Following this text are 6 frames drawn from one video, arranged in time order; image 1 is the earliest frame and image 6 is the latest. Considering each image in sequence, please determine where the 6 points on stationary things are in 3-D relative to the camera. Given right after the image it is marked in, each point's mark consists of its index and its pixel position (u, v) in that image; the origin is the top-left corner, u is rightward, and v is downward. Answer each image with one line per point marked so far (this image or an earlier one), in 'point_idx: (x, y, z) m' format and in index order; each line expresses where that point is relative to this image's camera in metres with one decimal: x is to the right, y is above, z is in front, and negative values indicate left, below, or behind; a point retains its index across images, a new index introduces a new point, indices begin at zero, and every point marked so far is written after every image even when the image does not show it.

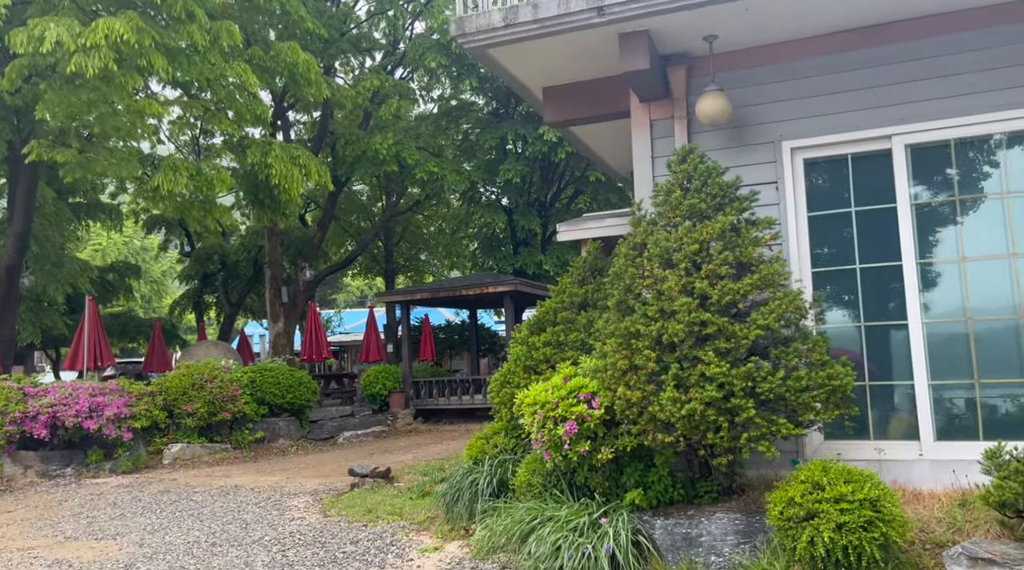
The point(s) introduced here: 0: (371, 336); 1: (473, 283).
0: (-3.0, -1.1, +19.1) m
1: (-0.7, 0.0, +15.9) m
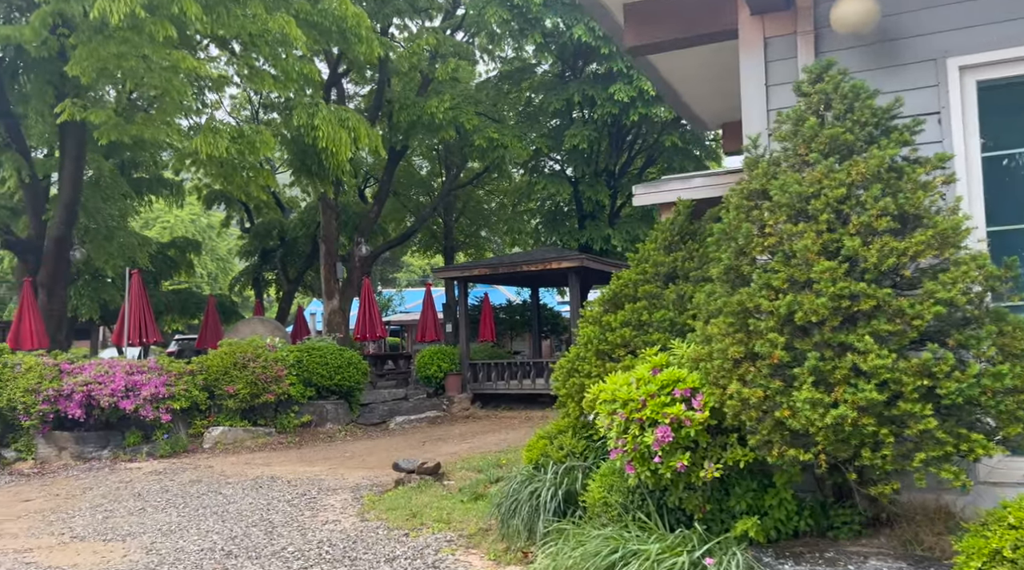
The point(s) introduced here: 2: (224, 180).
0: (-1.7, -0.6, +18.0) m
1: (+0.4, +0.4, +14.7) m
2: (-4.7, +1.7, +14.8) m
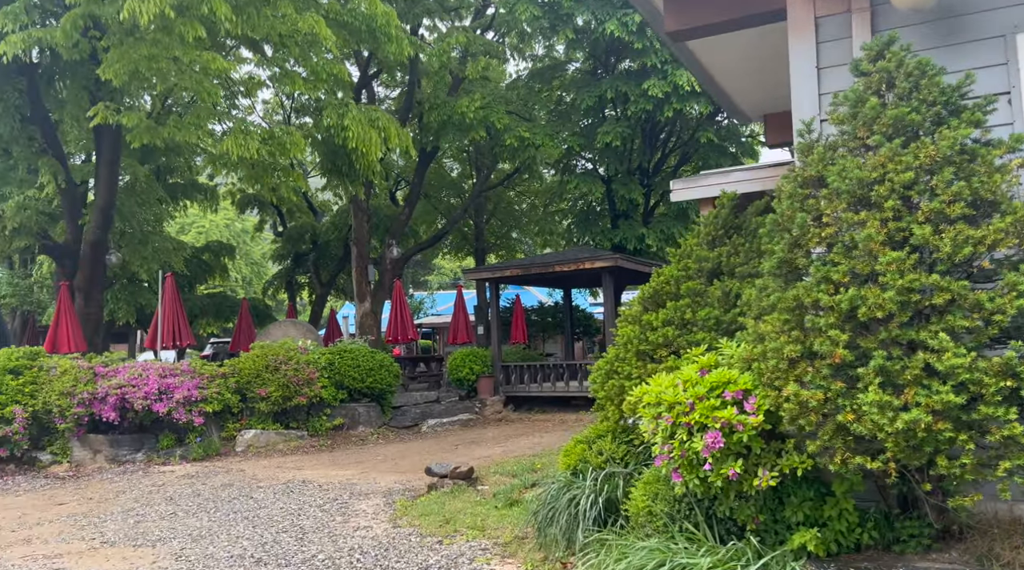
0: (-1.1, -0.6, +17.8) m
1: (+0.9, +0.4, +14.5) m
2: (-4.2, +1.7, +14.8) m
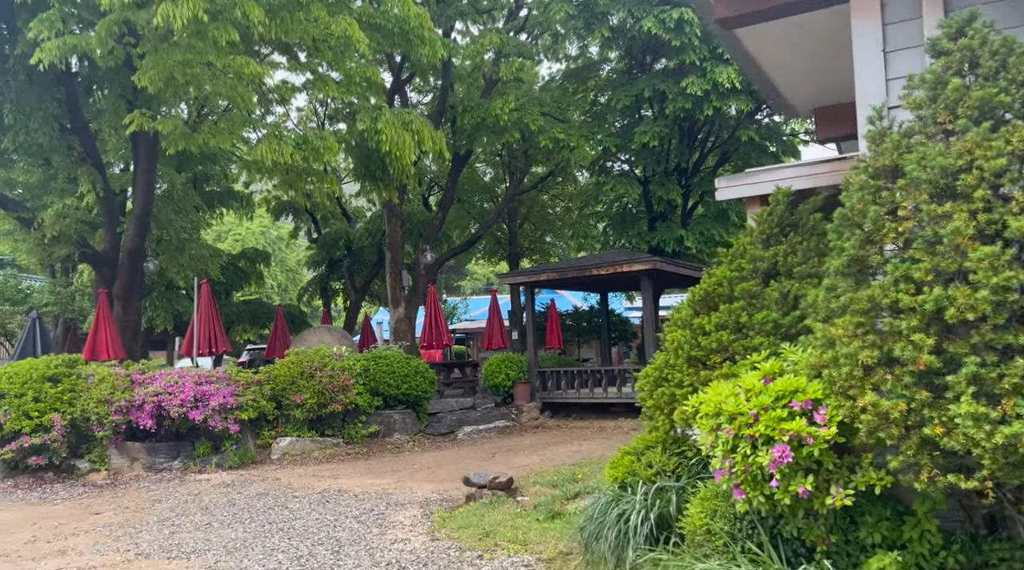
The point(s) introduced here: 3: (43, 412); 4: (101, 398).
0: (-0.3, -0.7, +17.6) m
1: (+1.5, +0.4, +14.2) m
2: (-3.6, +1.6, +14.7) m
3: (-6.1, -1.6, +11.8) m
4: (-5.4, -1.5, +11.8) m
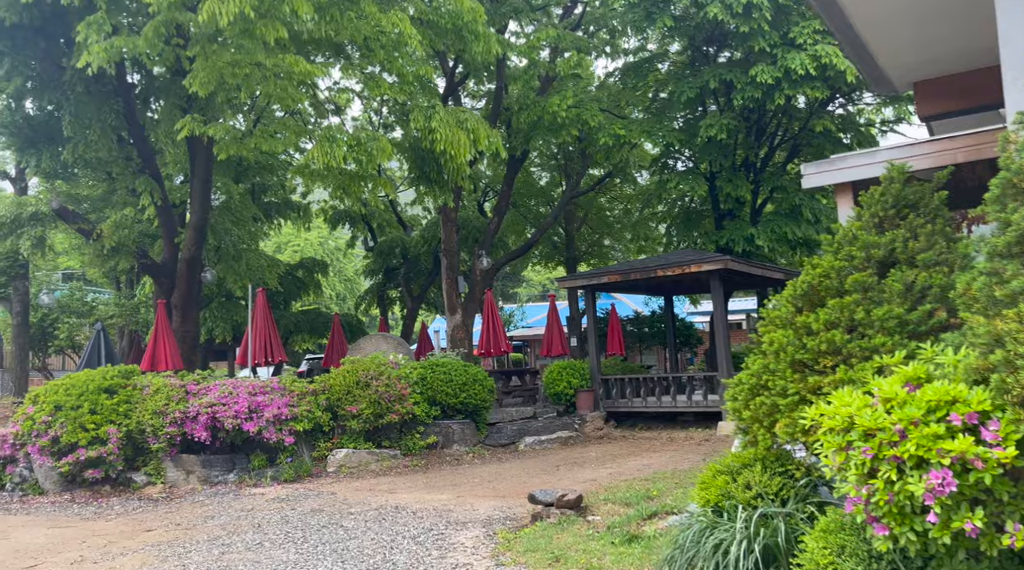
0: (+0.8, -0.8, +17.0) m
1: (+2.4, +0.3, +13.5) m
2: (-2.7, +1.5, +14.3) m
3: (-5.3, -1.8, +11.5) m
4: (-4.6, -1.6, +11.5) m
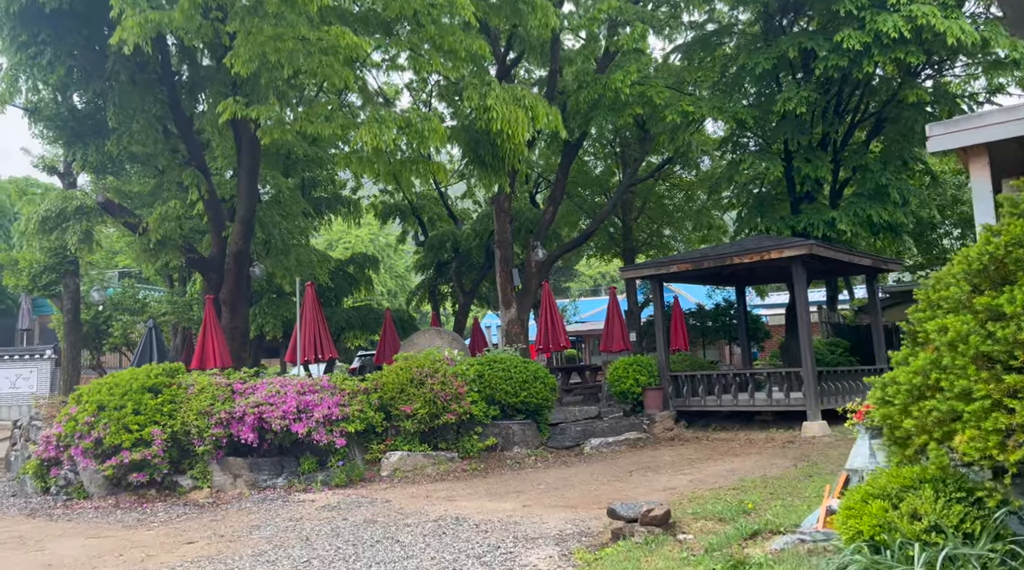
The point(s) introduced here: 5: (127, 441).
0: (+1.9, -0.6, +16.1) m
1: (+3.2, +0.5, +12.4) m
2: (-1.8, +1.6, +13.5) m
3: (-4.5, -1.7, +10.9) m
4: (-3.8, -1.5, +10.9) m
5: (-4.6, -1.9, +10.7) m
